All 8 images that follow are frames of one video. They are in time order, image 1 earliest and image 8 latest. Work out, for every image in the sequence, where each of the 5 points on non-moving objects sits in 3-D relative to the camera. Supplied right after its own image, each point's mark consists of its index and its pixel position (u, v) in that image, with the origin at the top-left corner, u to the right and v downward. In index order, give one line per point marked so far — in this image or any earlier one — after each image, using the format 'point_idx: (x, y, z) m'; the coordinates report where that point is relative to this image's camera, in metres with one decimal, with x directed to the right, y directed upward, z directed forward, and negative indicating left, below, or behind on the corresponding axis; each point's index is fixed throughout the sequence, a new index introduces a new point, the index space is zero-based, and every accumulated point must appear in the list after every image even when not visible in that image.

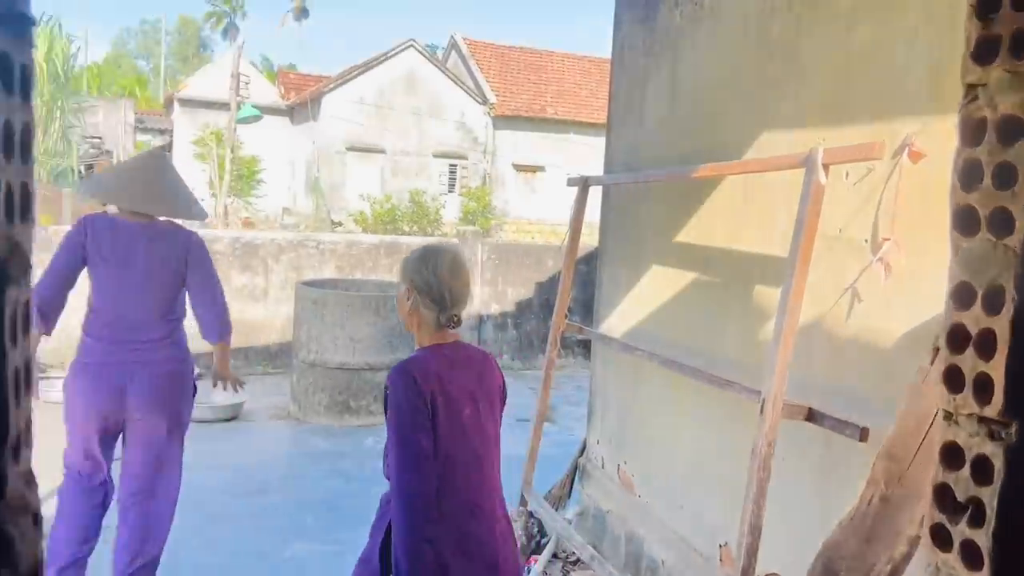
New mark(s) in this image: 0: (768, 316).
0: (+0.9, -0.1, +2.9) m
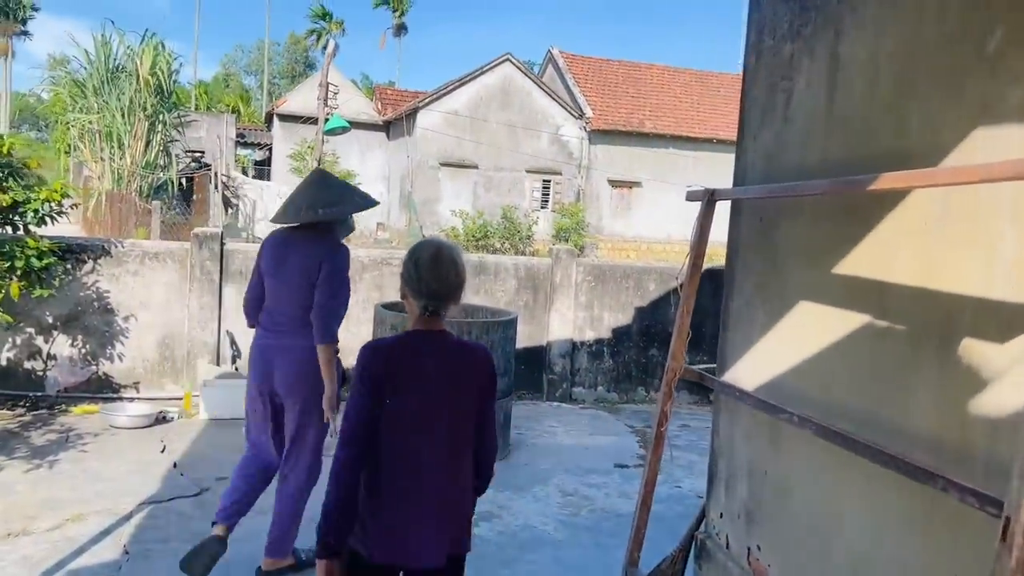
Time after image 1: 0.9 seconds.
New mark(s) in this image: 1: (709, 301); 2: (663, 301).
0: (+1.1, -0.2, +2.1) m
1: (+1.8, -0.1, +7.7) m
2: (+1.3, -0.1, +7.7) m
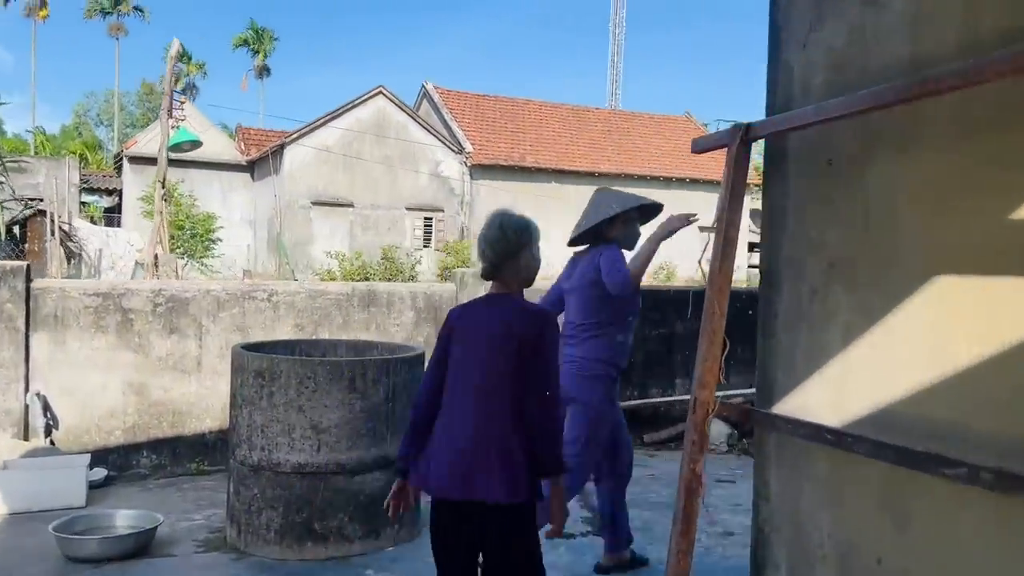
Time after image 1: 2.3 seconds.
0: (+1.2, -0.1, +0.9) m
1: (+1.0, -0.3, +6.7) m
2: (+0.6, -0.3, +6.5) m
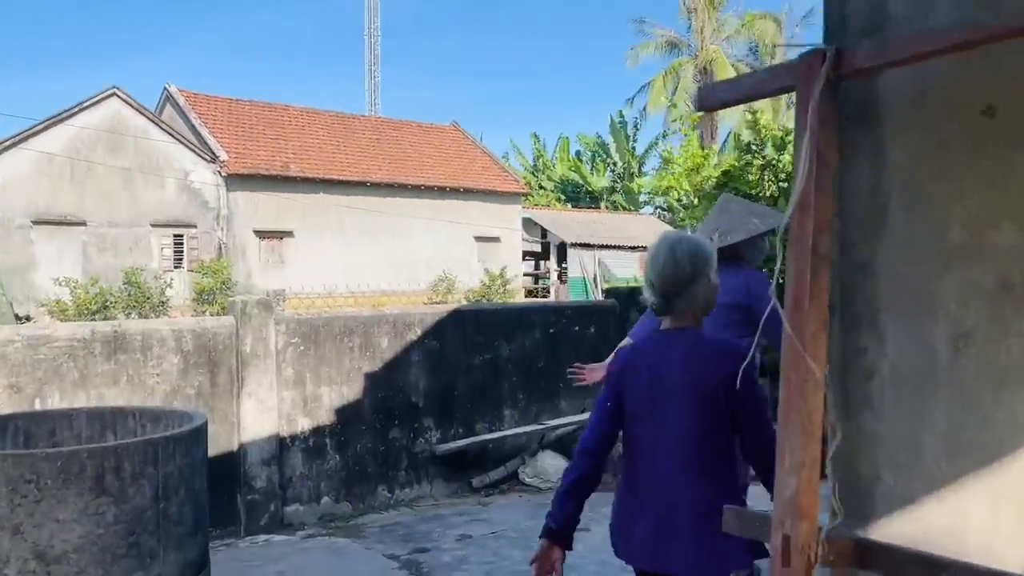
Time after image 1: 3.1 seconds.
0: (+1.4, -0.1, +0.2) m
1: (-0.4, -0.4, +5.7) m
2: (-0.7, -0.5, +5.4) m
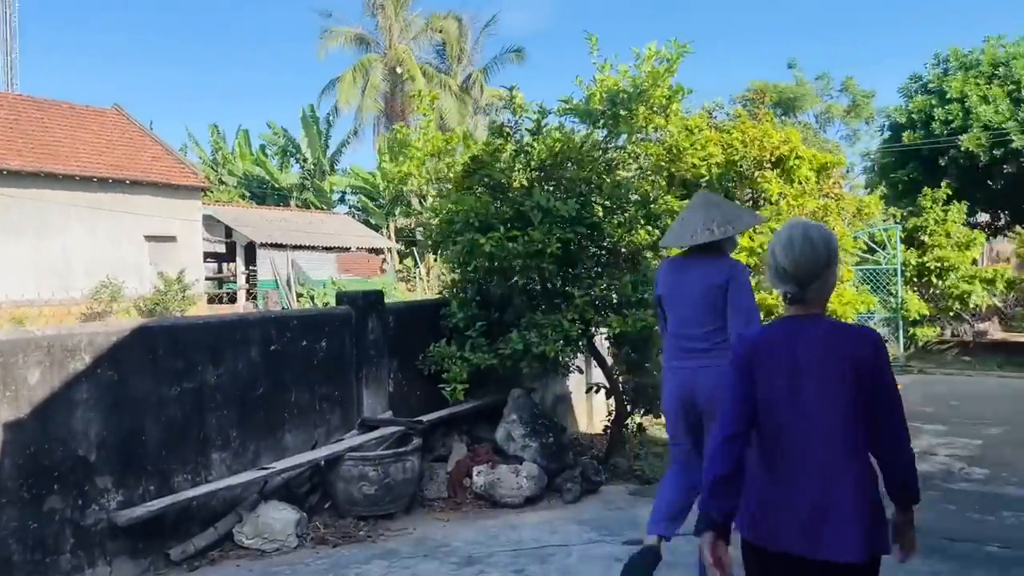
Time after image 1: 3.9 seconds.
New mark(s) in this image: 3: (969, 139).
0: (+1.7, -0.1, -0.2) m
1: (-1.8, -0.5, +4.3) m
2: (-2.1, -0.5, +3.9) m
3: (+7.7, +2.5, +14.5) m
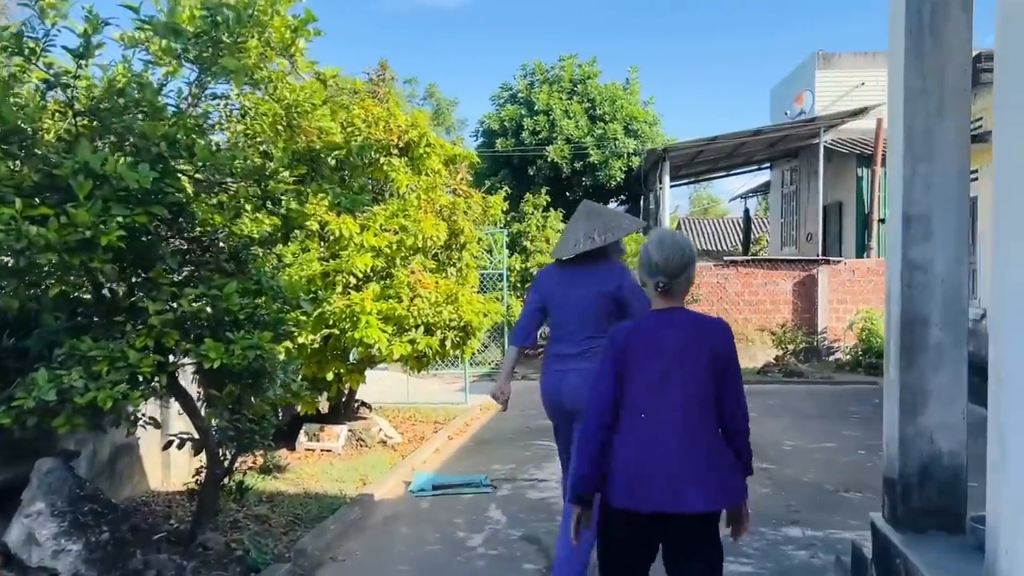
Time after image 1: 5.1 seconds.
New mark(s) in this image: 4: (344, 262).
0: (+2.2, -0.2, -0.7) m
1: (-3.0, -0.5, +1.6) m
2: (-3.0, -0.5, +1.2) m
3: (+0.7, +2.5, +15.1) m
4: (-1.1, +0.2, +5.5) m
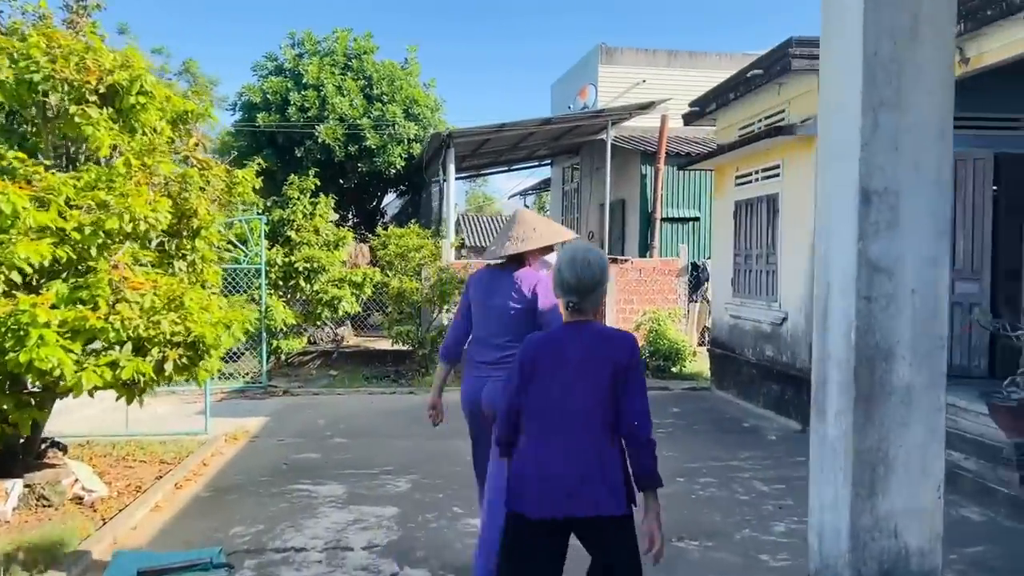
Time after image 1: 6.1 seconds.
0: (+2.6, -0.2, -1.4) m
1: (-3.1, -0.5, -0.5) m
2: (-3.0, -0.6, -0.9) m
3: (-2.9, +2.5, +13.5) m
4: (-2.3, +0.2, +3.8) m
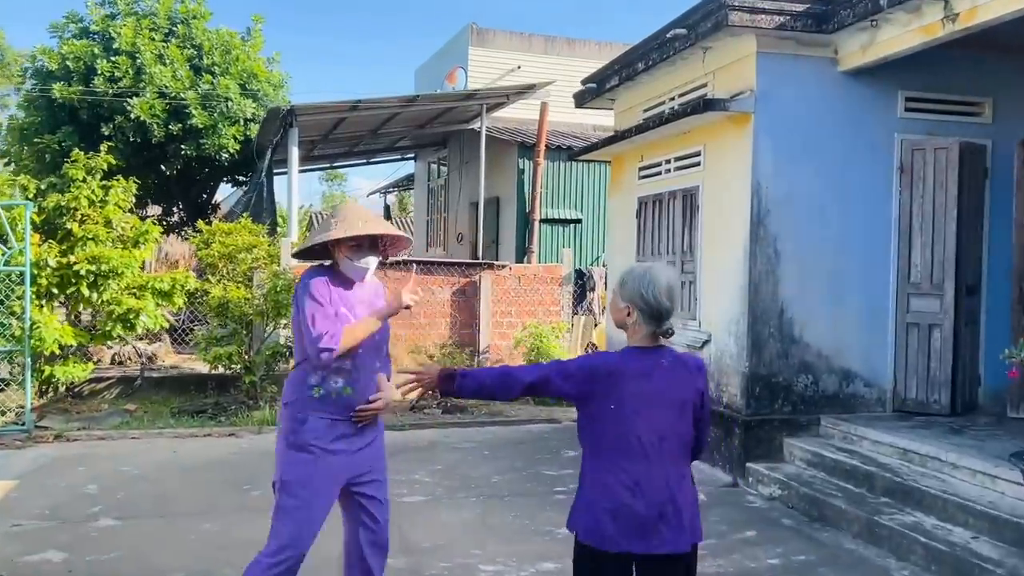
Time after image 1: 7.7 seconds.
0: (+3.0, -0.3, -2.7) m
1: (-2.7, -0.5, -2.7) m
2: (-2.6, -0.6, -3.1) m
3: (-4.8, +2.4, +11.1) m
4: (-2.6, +0.1, +1.7) m
